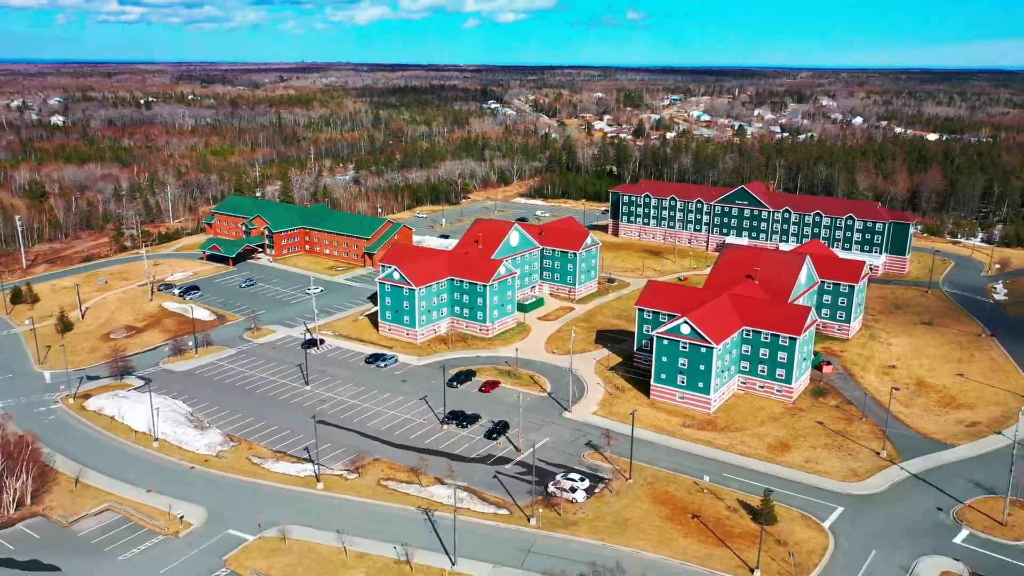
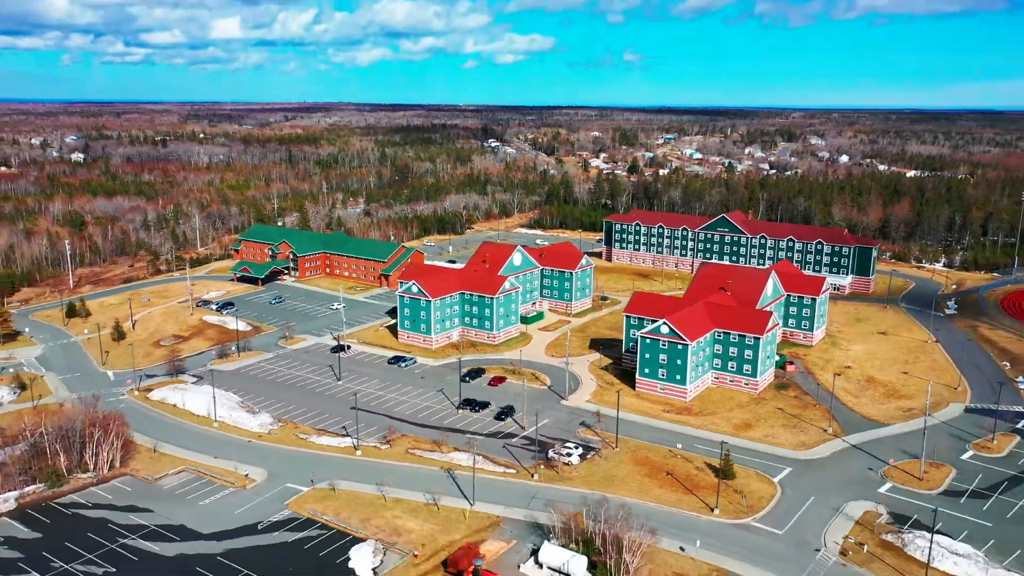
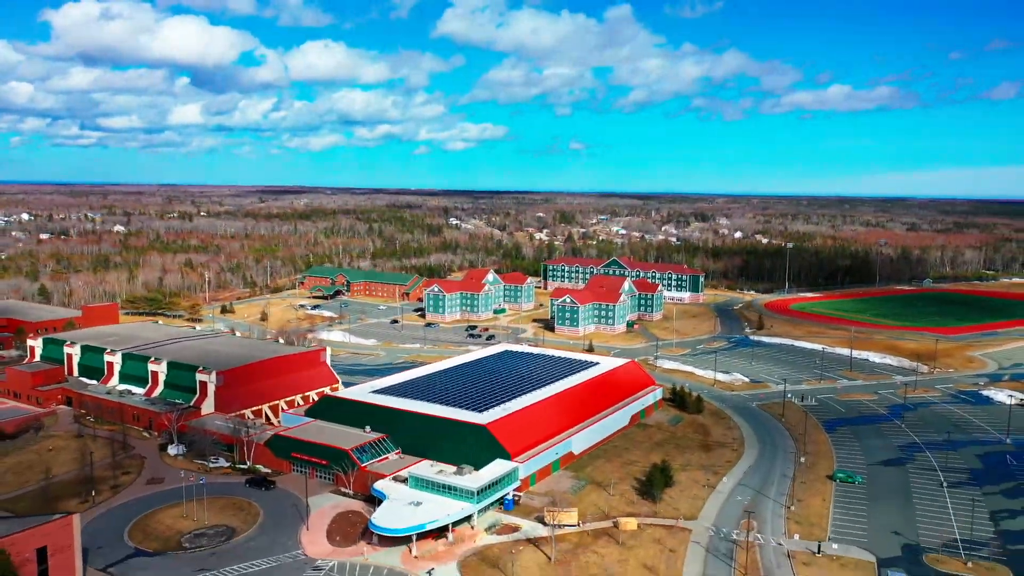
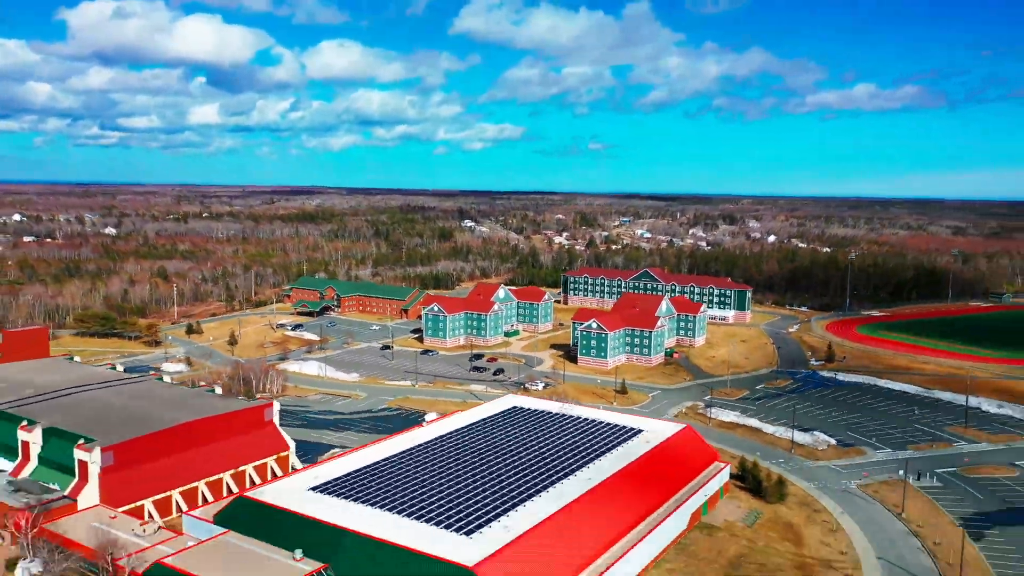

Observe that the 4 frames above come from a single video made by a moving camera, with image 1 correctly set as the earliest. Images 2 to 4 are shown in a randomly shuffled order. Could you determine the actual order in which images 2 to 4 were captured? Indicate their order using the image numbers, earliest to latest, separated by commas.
2, 4, 3
